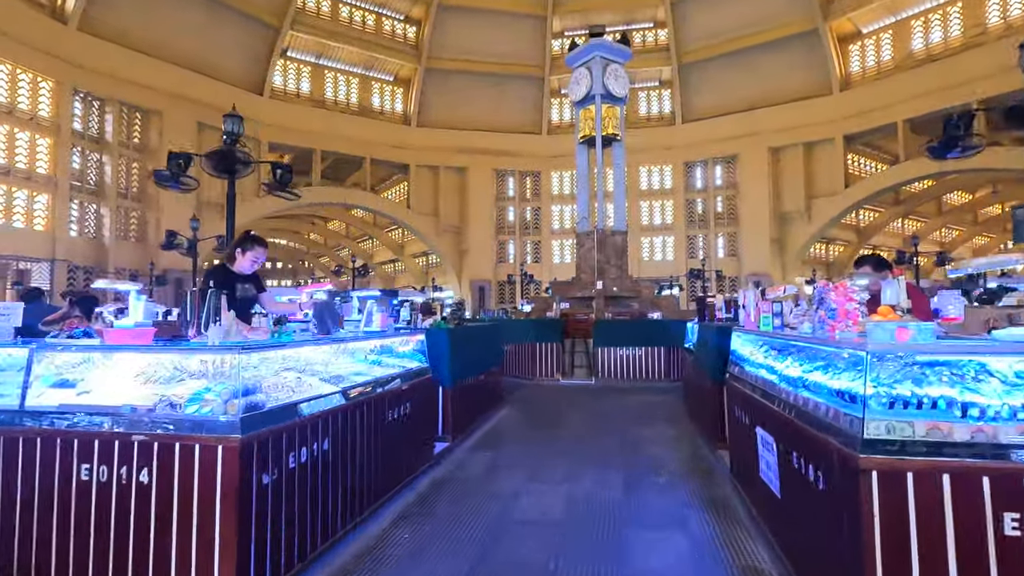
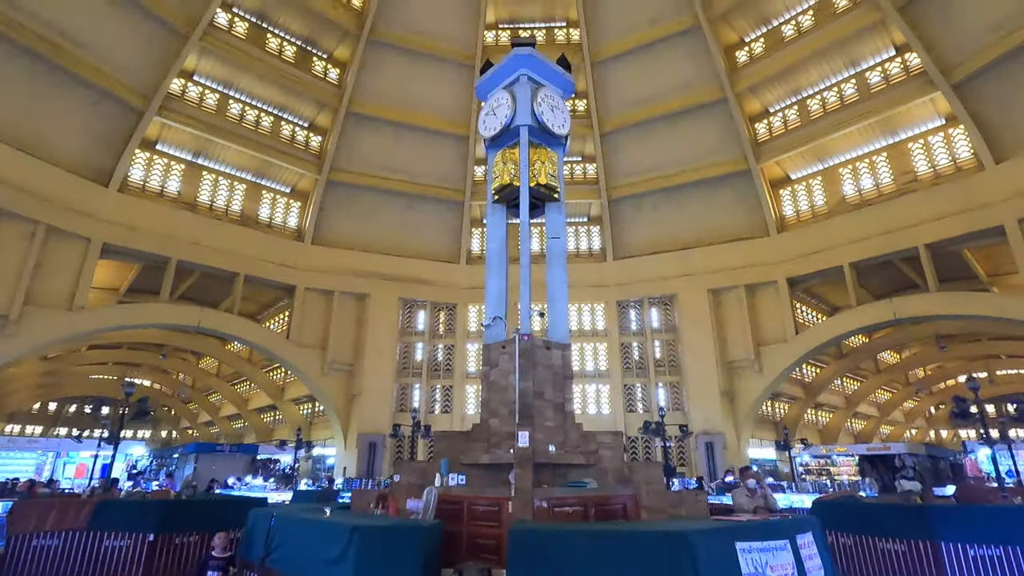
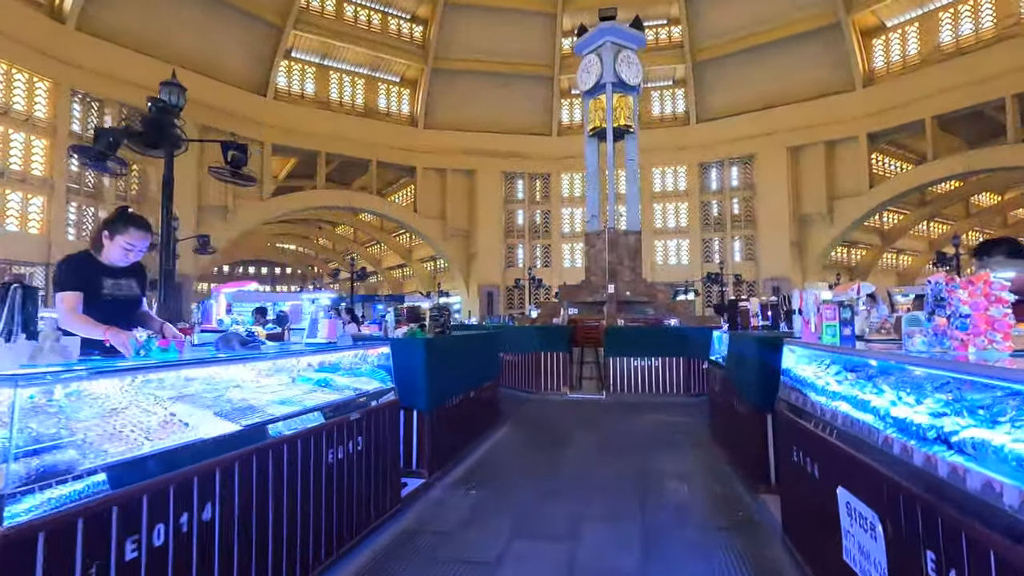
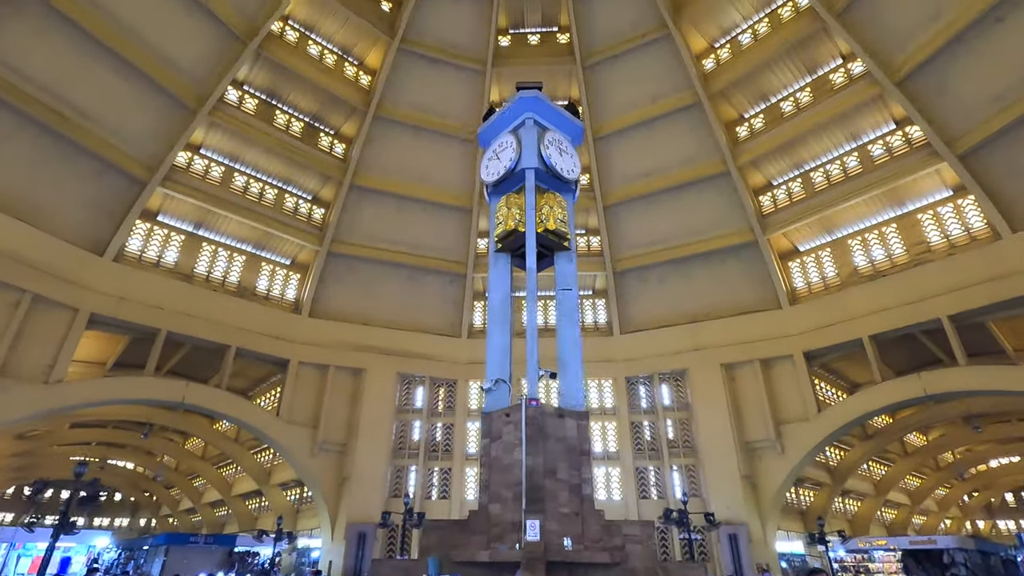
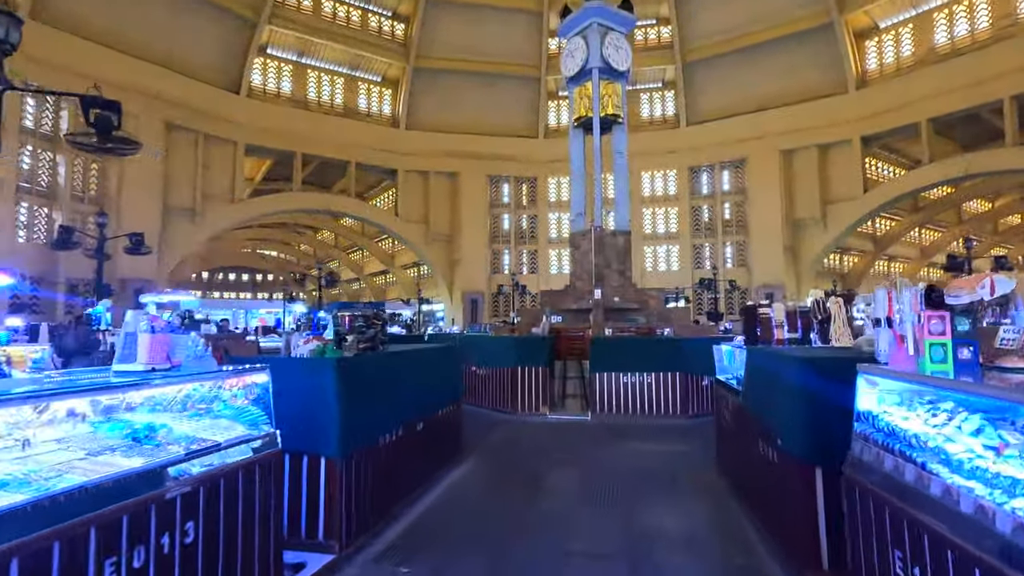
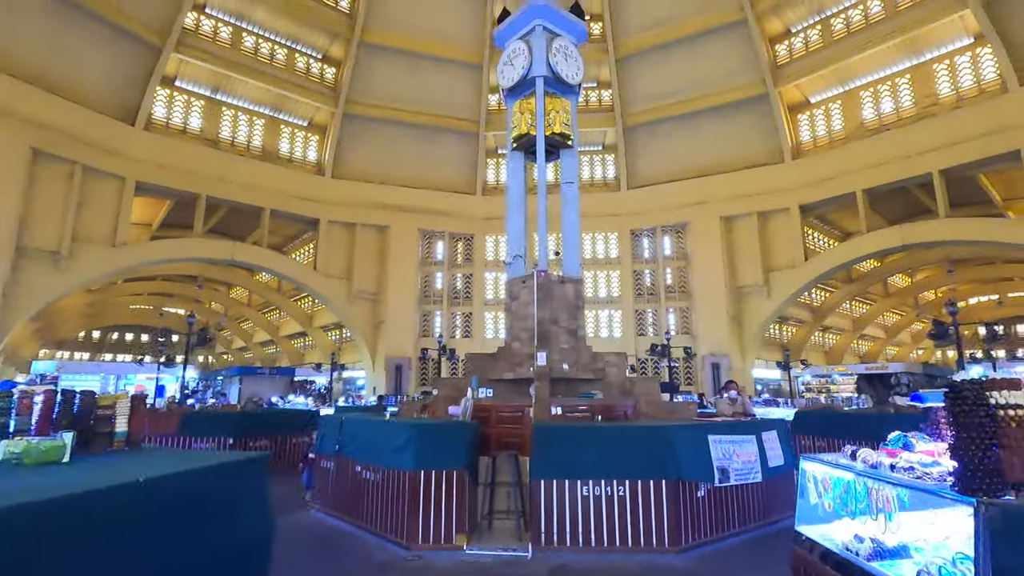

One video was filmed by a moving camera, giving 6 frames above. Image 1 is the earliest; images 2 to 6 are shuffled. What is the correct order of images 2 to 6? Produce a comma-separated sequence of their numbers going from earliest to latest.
3, 5, 6, 2, 4
